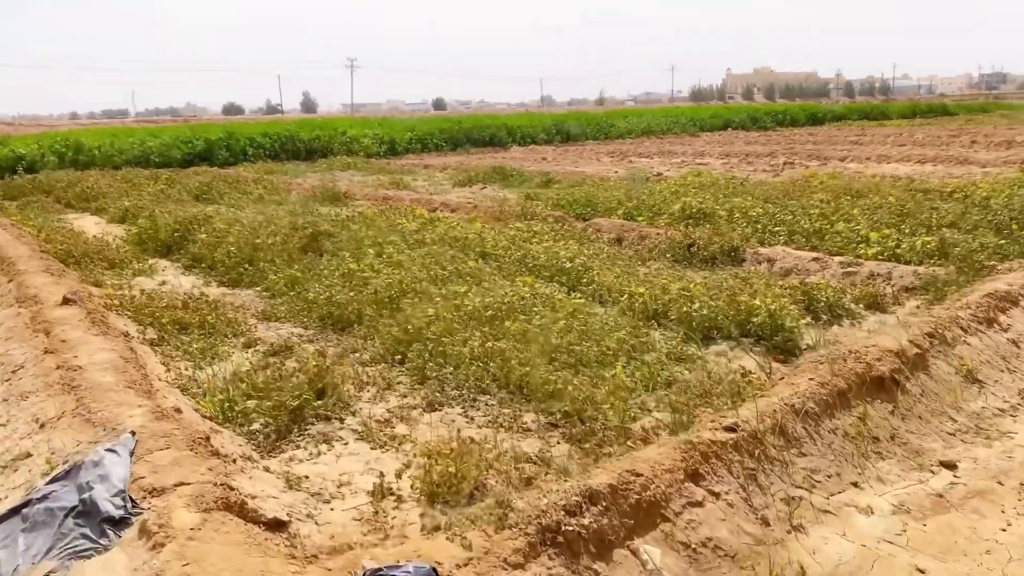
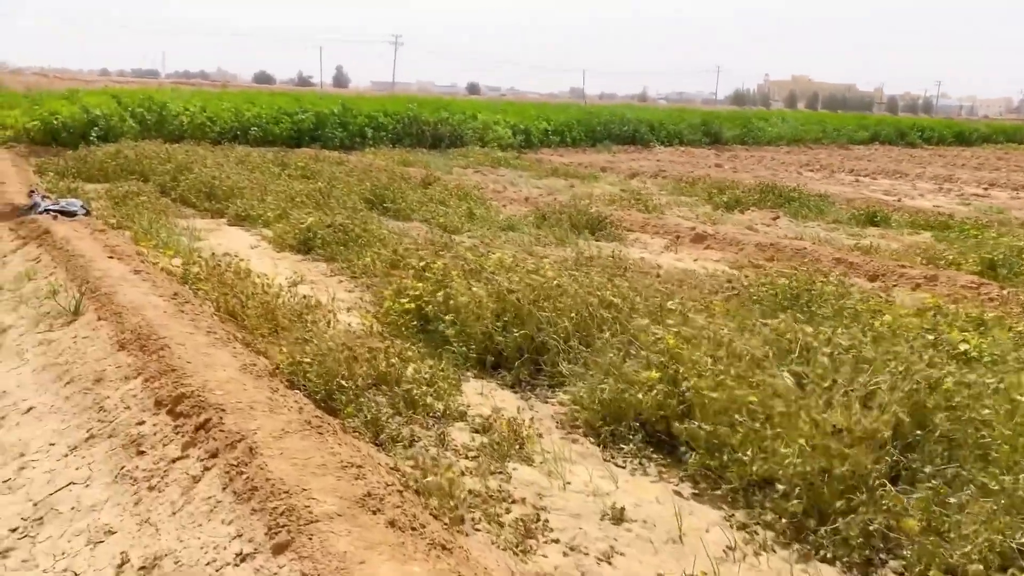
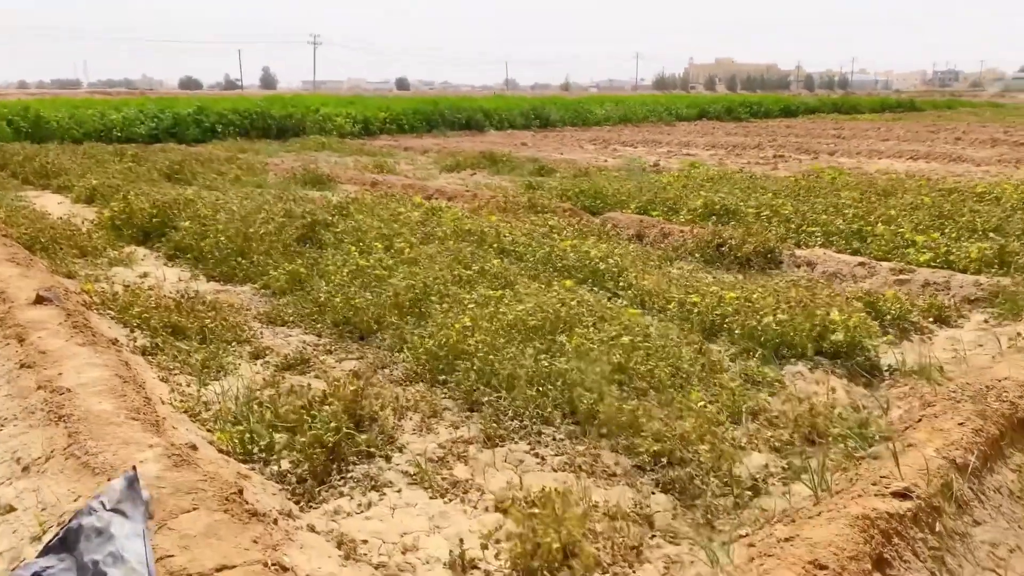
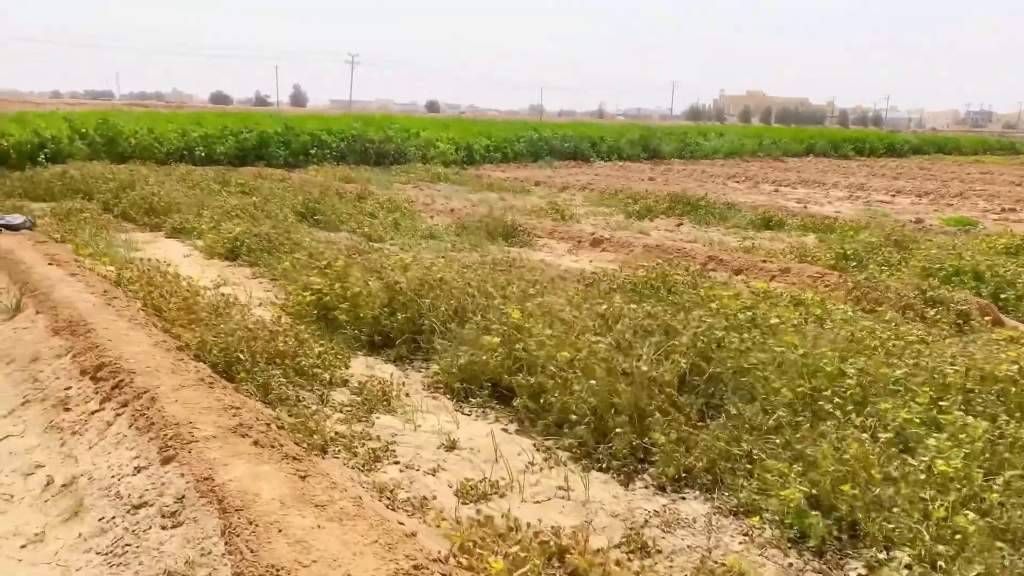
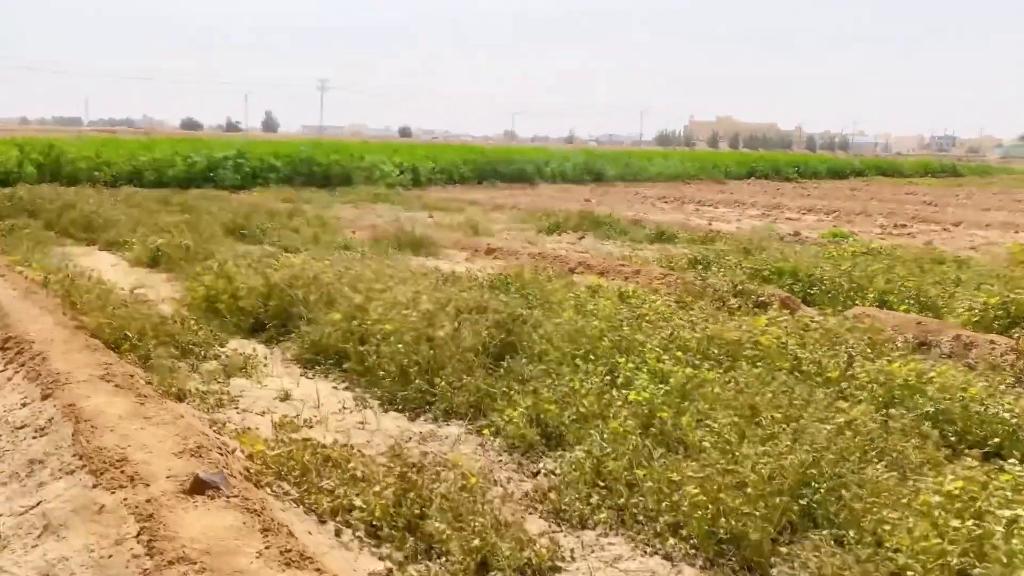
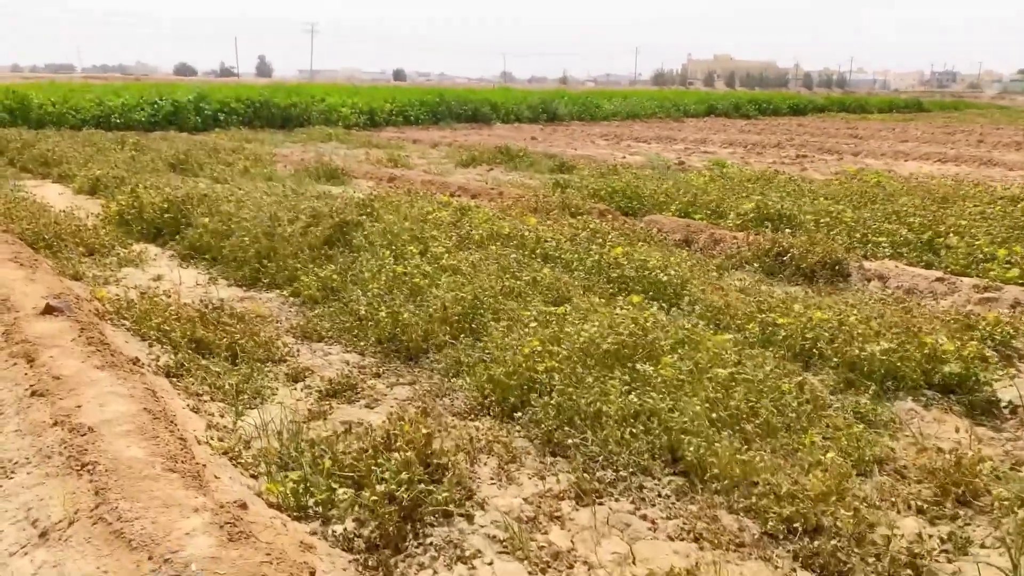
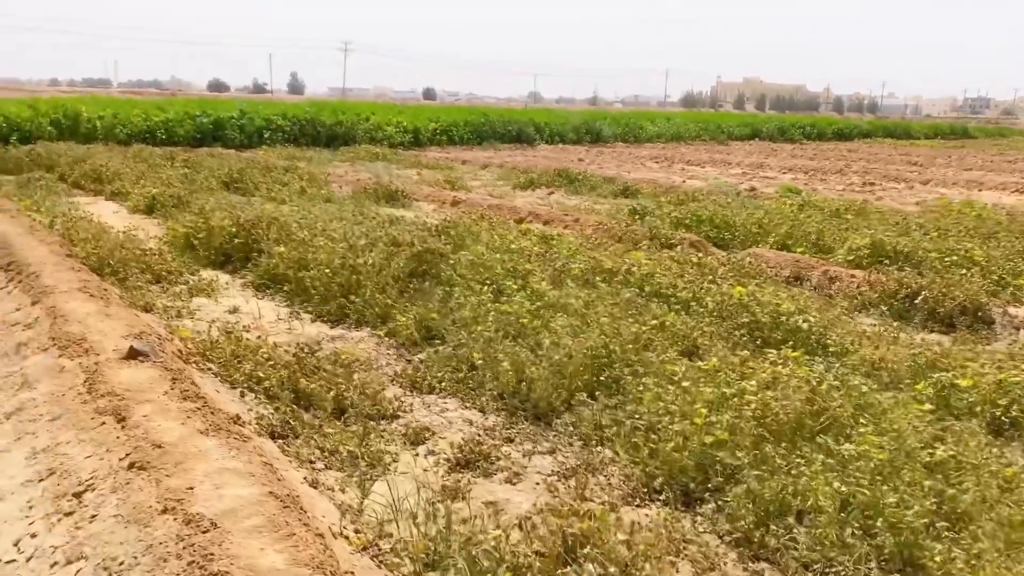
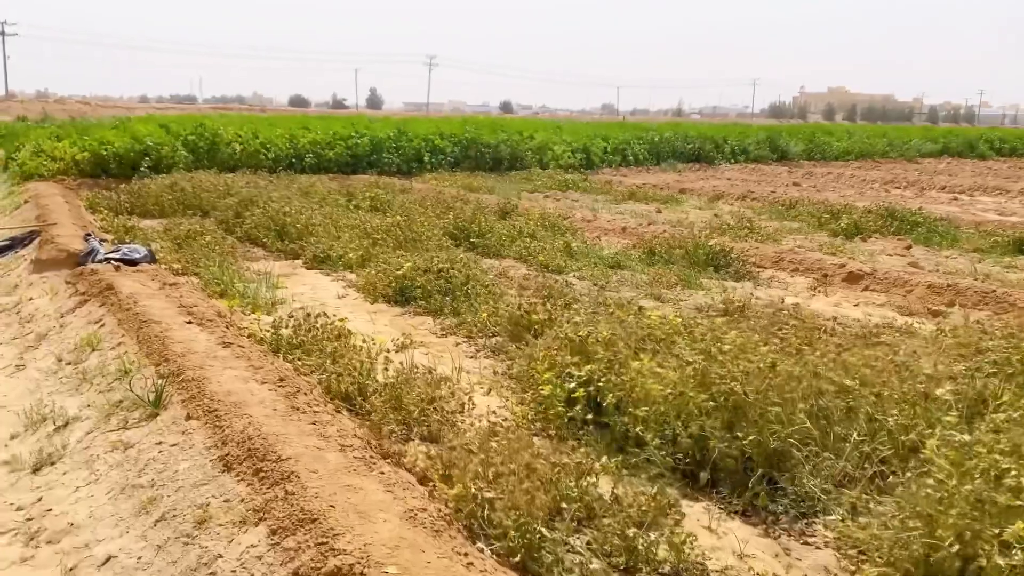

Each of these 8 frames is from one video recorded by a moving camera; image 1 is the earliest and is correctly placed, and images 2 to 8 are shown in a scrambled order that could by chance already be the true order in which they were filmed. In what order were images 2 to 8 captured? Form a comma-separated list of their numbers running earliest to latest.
3, 6, 7, 5, 4, 2, 8
